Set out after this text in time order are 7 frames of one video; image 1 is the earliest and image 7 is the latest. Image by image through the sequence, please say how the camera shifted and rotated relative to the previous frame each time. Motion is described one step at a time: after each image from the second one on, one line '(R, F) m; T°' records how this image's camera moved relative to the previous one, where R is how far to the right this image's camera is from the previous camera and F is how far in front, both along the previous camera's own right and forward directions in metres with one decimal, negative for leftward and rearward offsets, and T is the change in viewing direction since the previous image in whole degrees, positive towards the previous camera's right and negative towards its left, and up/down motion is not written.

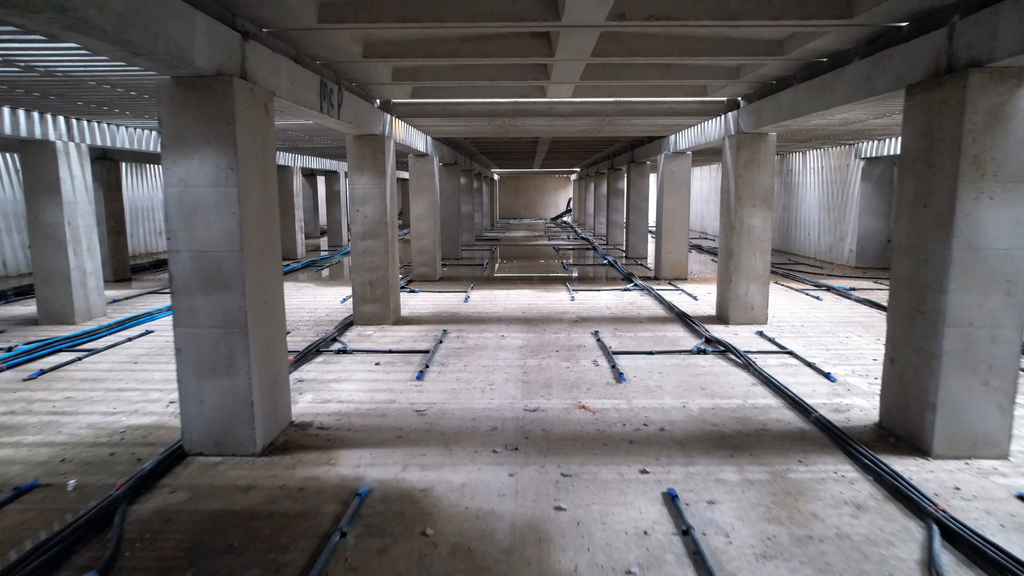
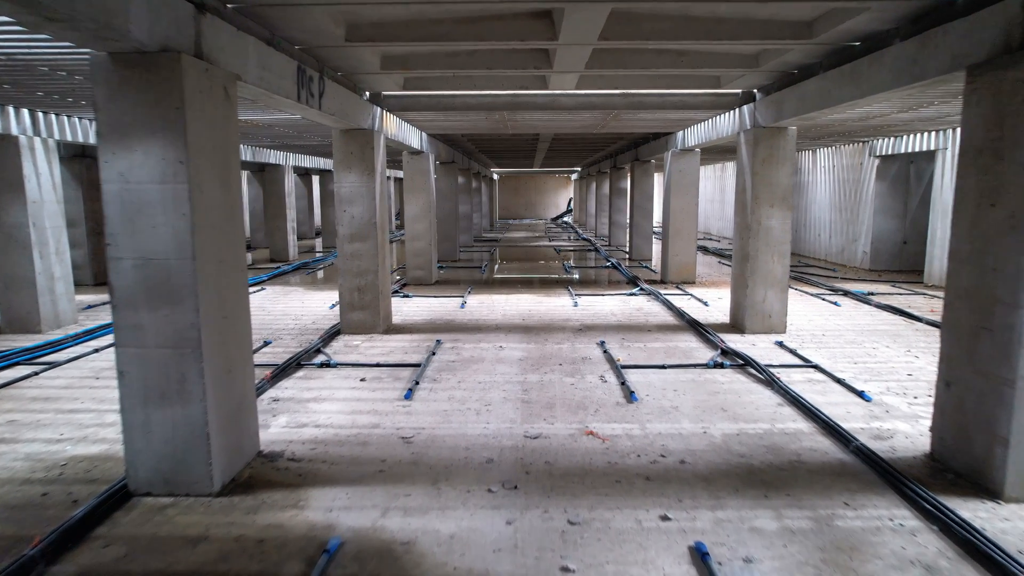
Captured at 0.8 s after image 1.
(0.0, +0.6) m; 0°
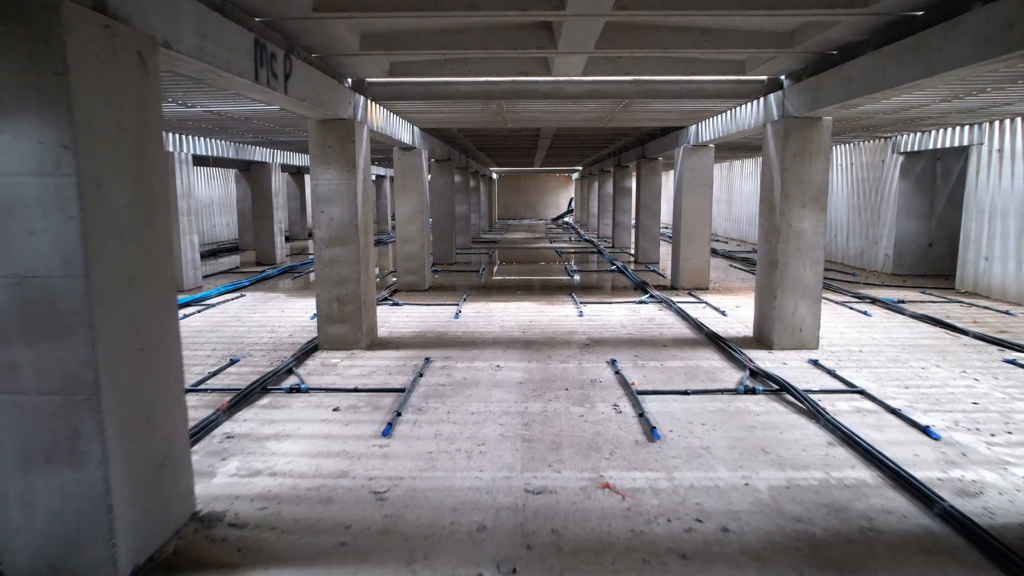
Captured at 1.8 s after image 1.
(0.0, +0.9) m; 0°
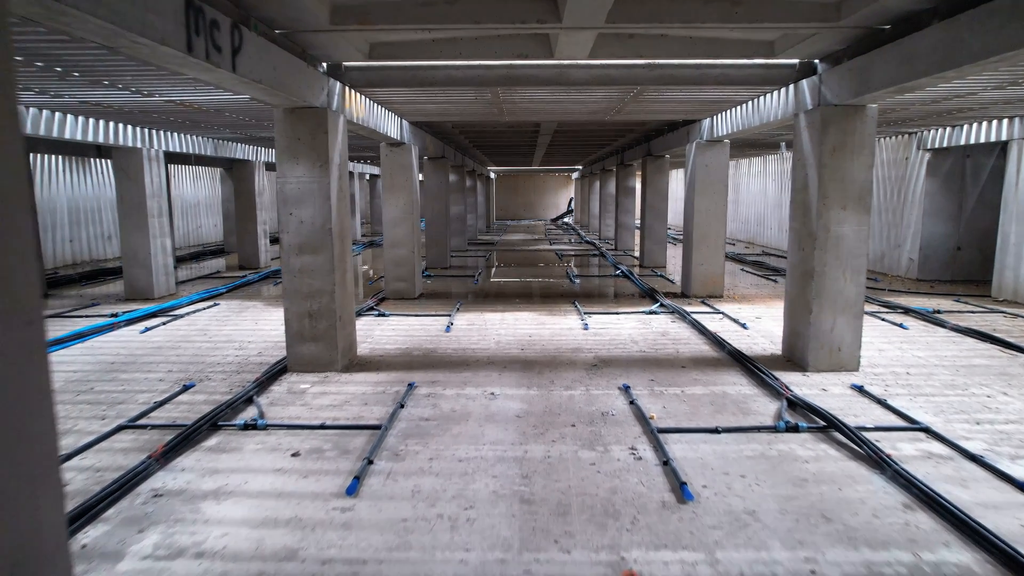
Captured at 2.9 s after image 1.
(0.0, +0.9) m; 0°
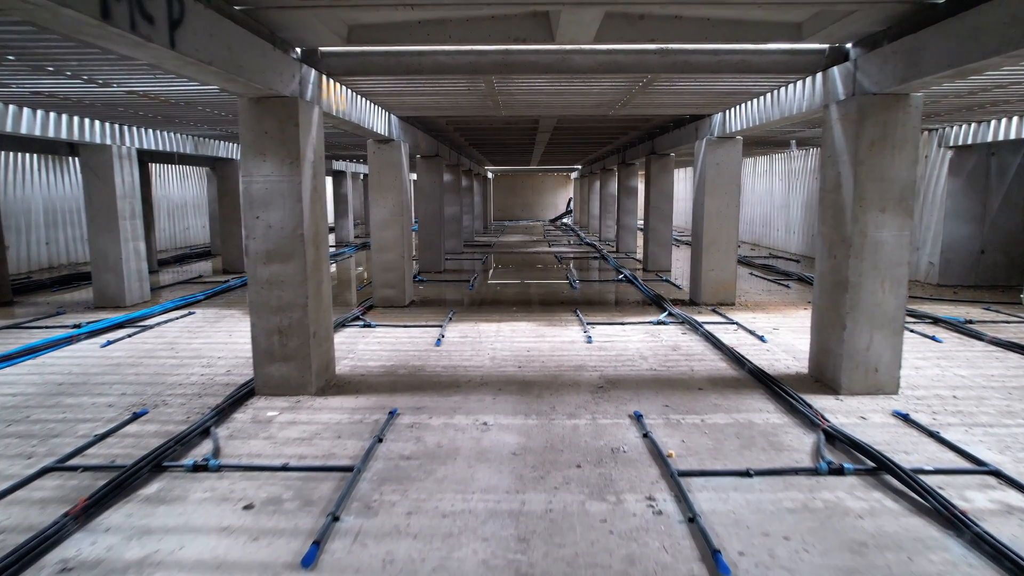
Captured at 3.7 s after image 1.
(0.0, +0.7) m; 0°
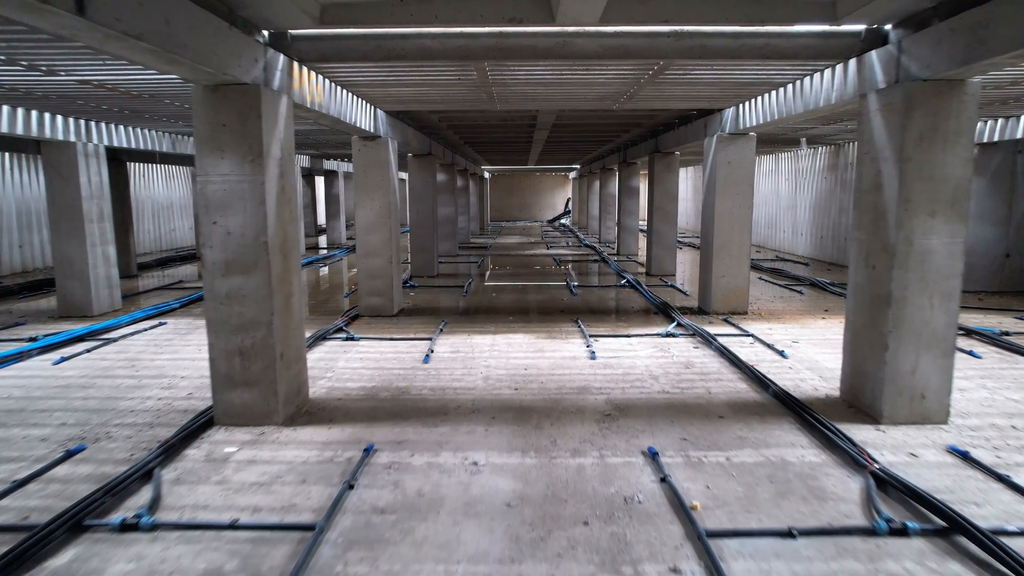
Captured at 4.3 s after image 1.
(0.0, +0.7) m; 0°
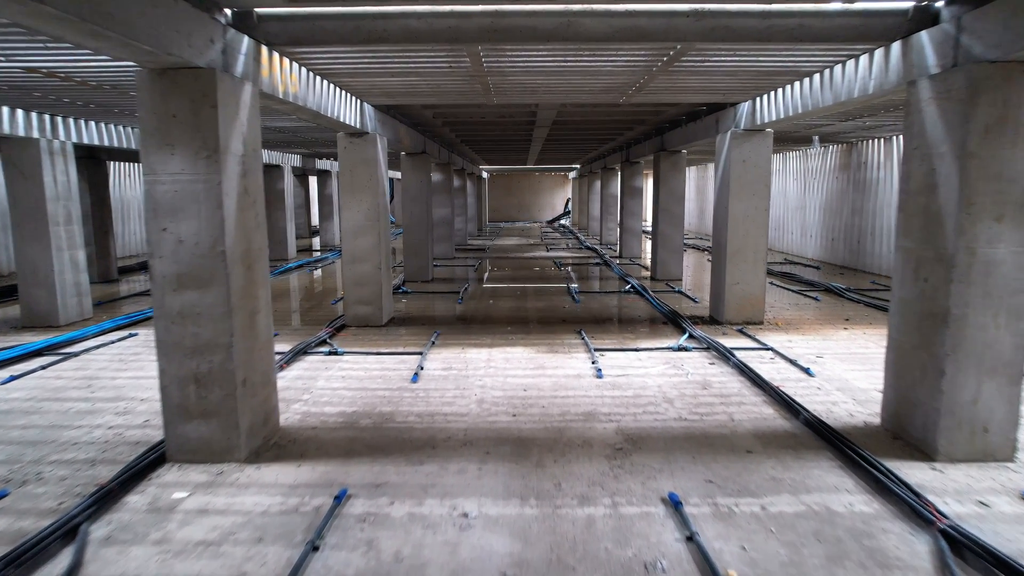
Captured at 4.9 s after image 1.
(0.0, +0.6) m; 0°
